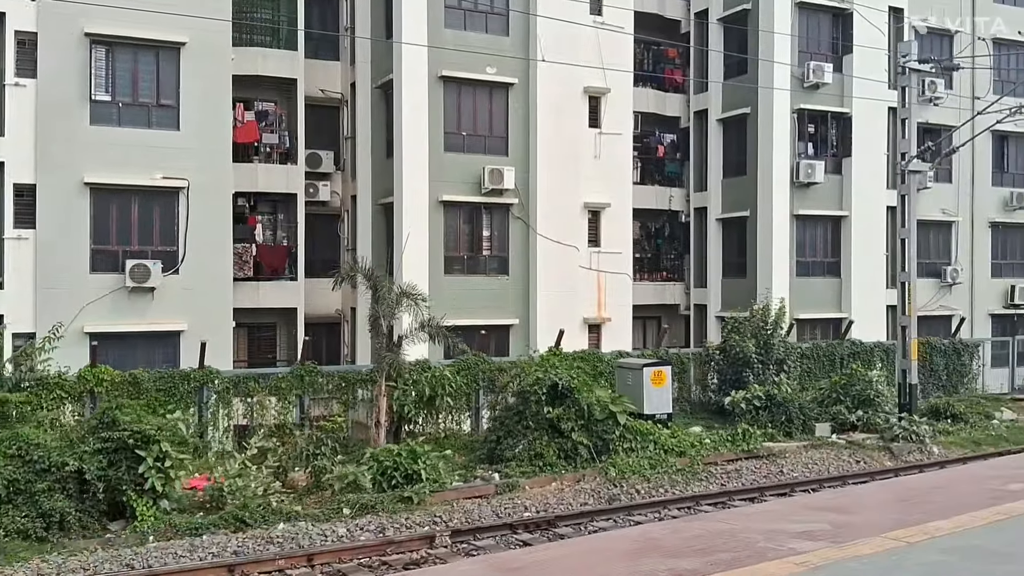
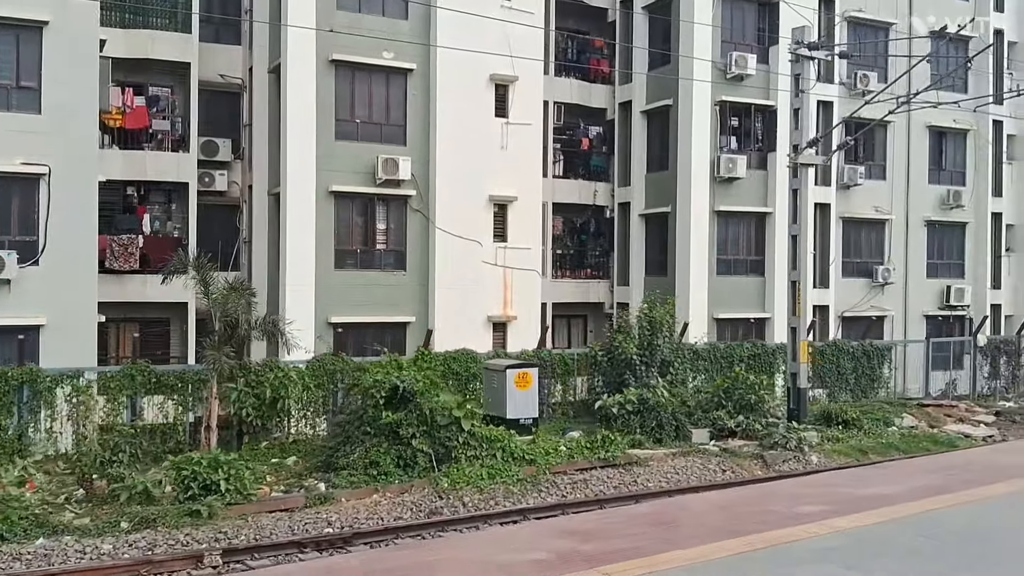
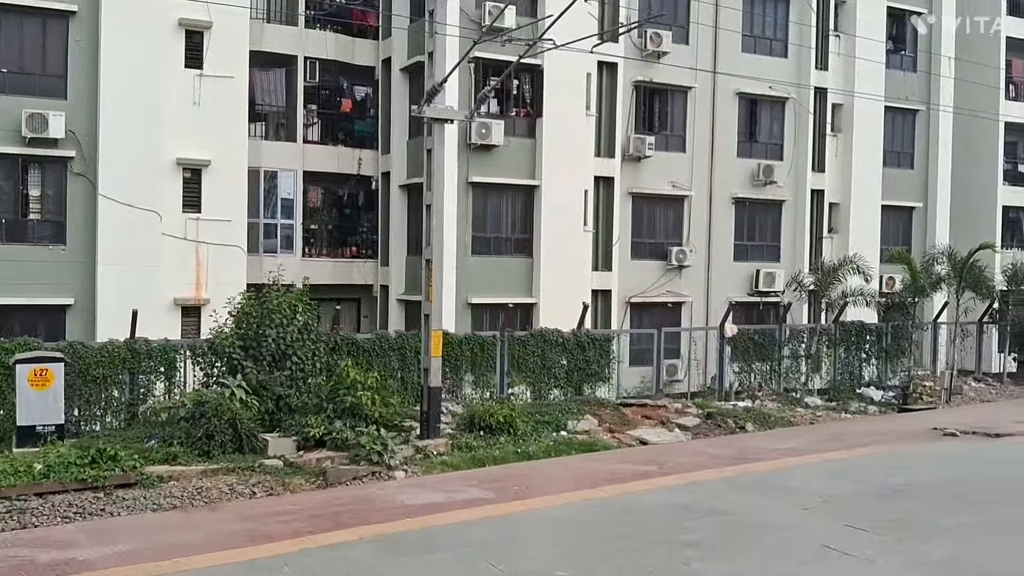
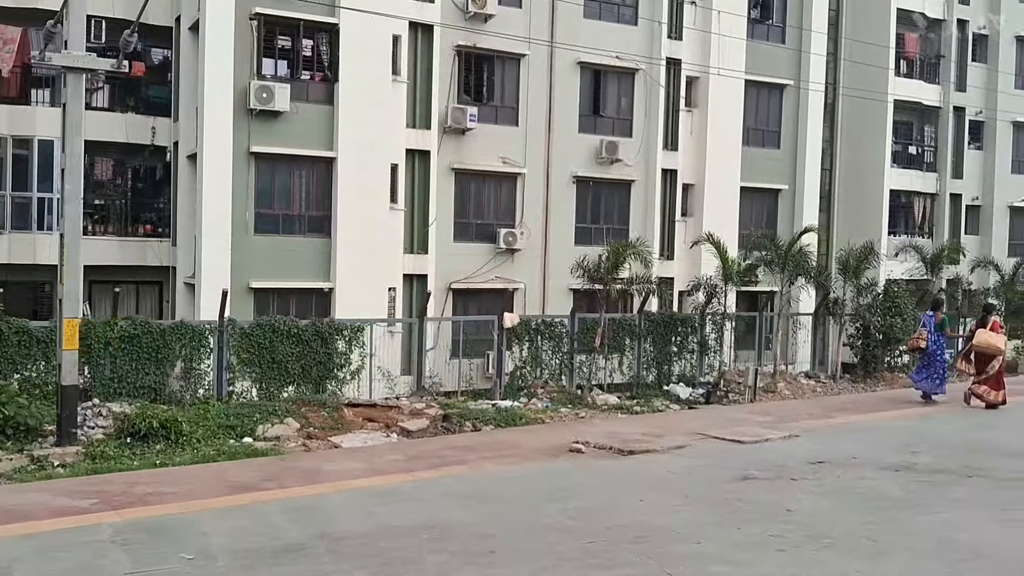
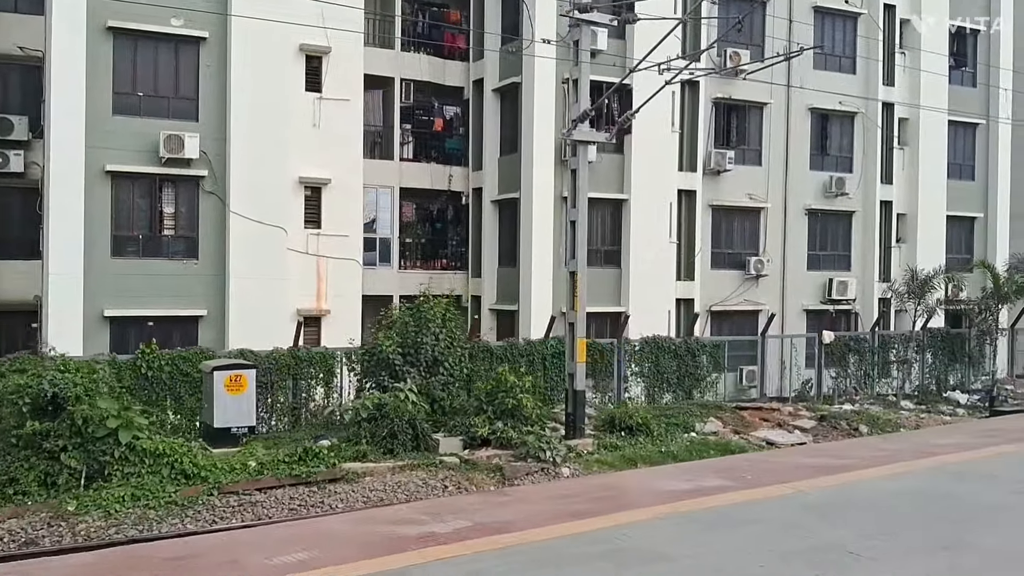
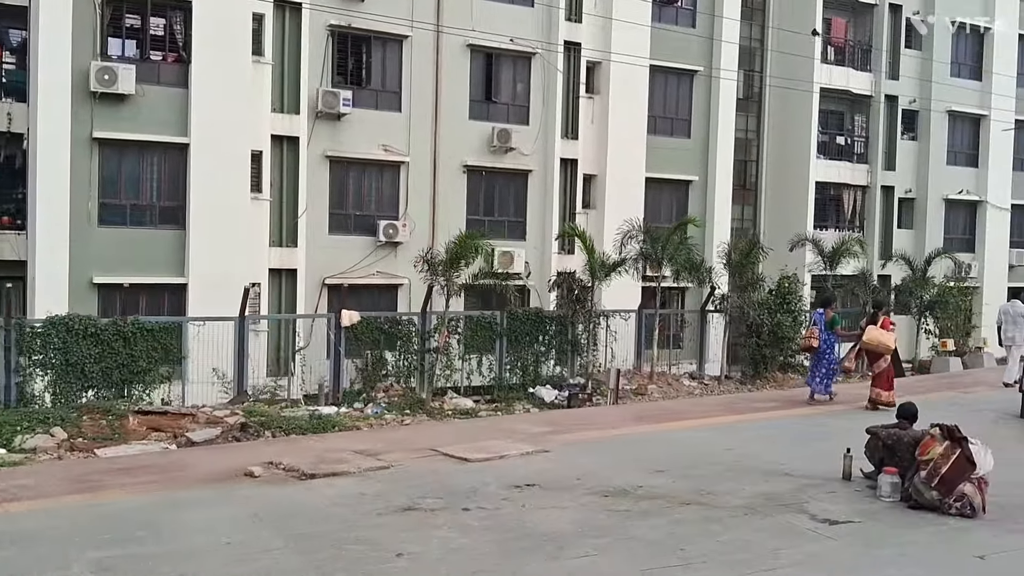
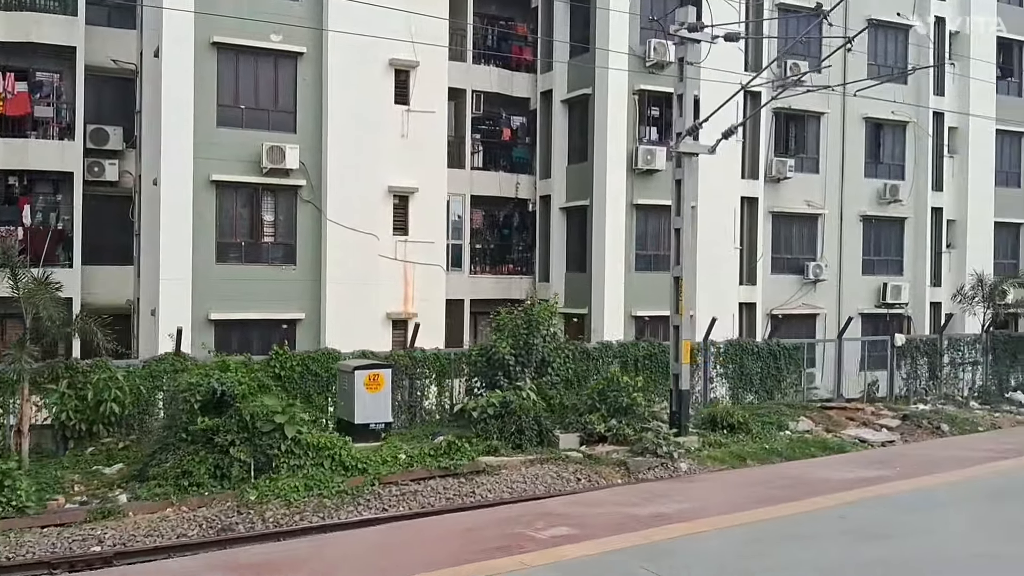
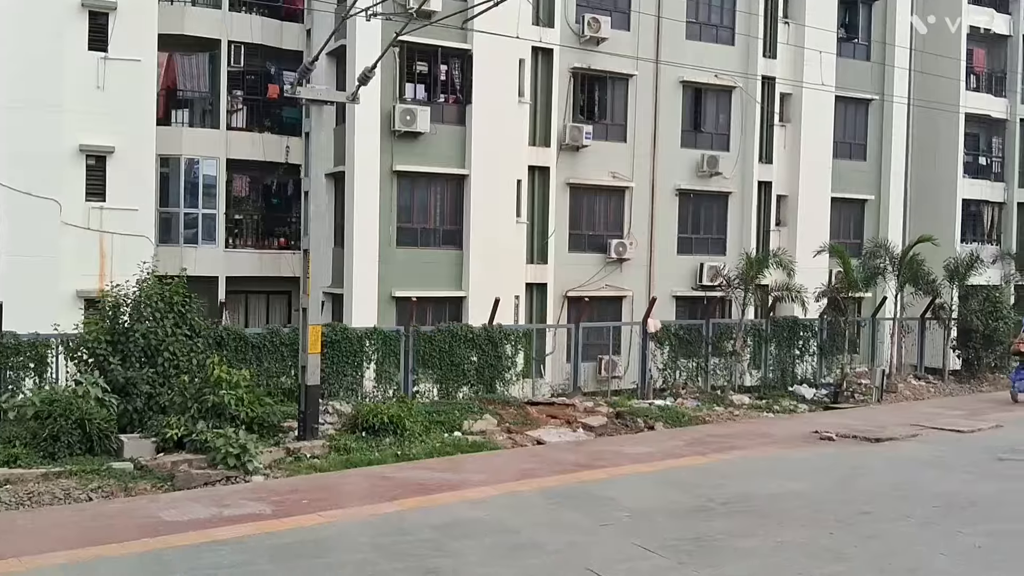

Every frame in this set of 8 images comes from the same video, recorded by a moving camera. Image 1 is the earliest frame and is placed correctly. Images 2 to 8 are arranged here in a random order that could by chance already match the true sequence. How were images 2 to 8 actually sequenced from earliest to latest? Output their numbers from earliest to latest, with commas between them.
2, 7, 5, 3, 8, 4, 6
